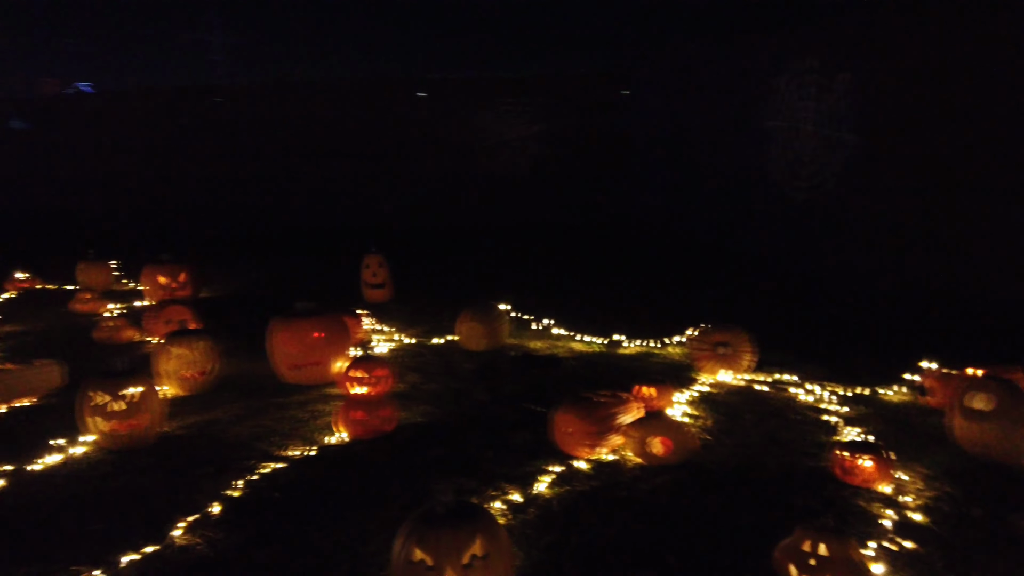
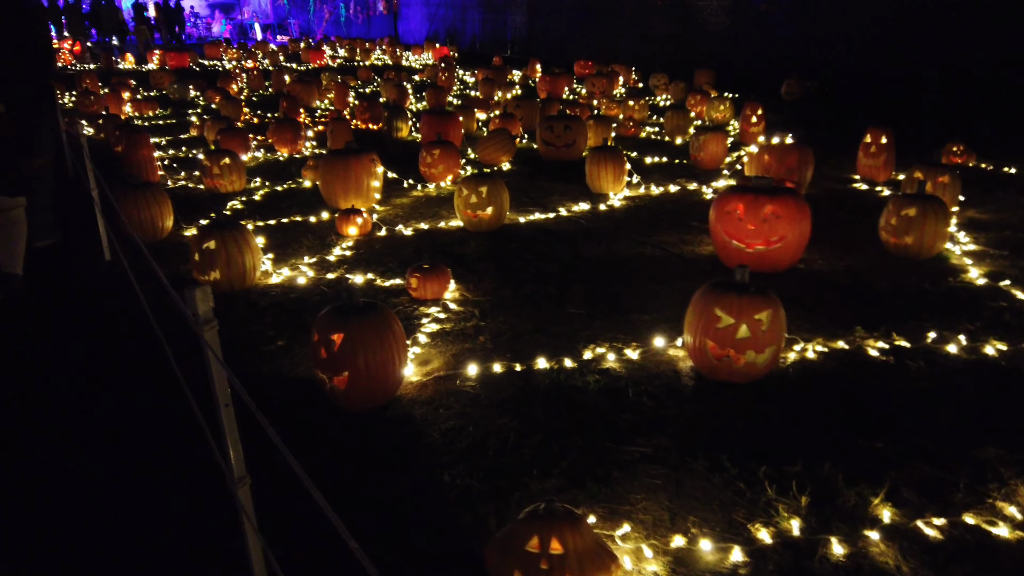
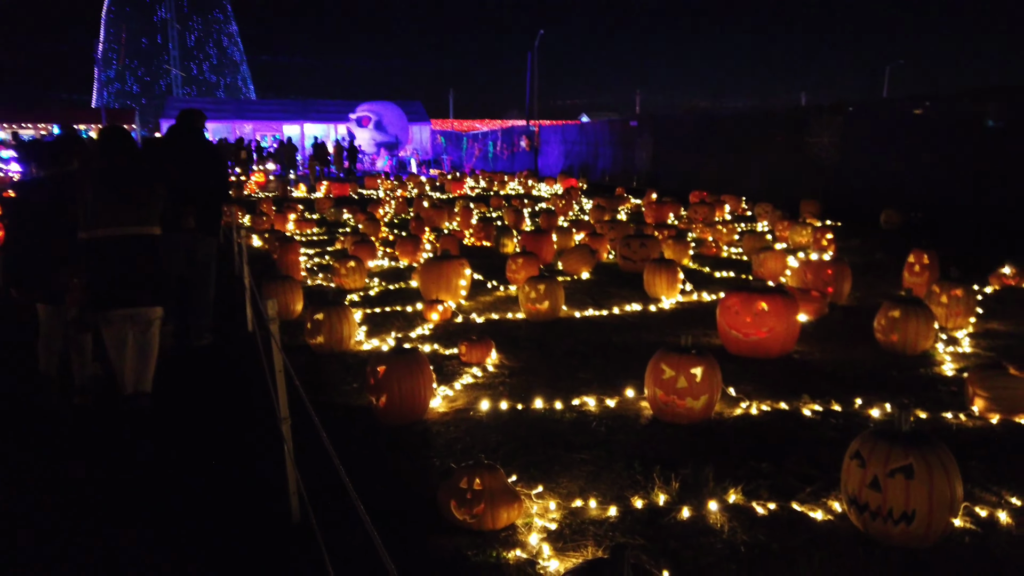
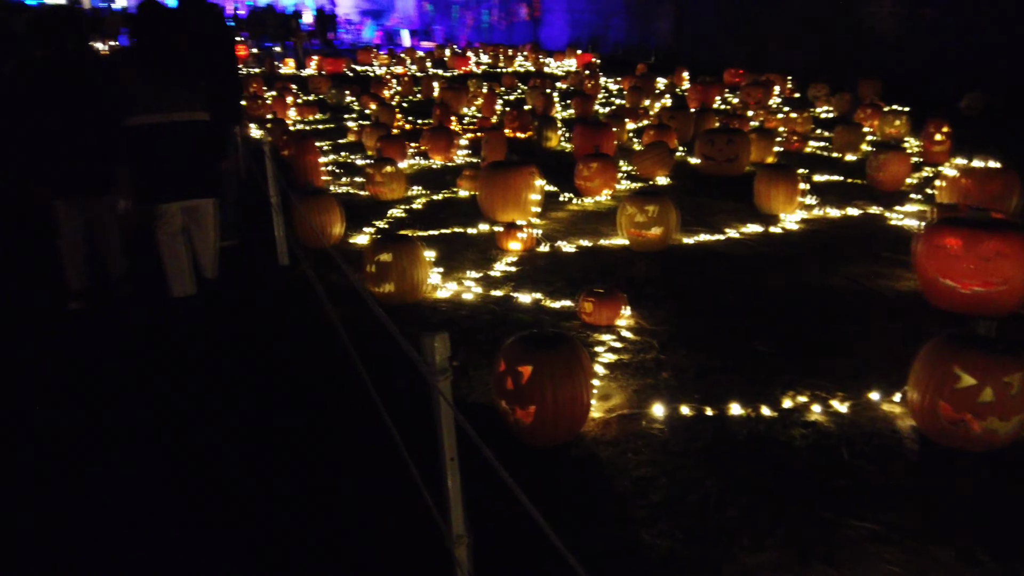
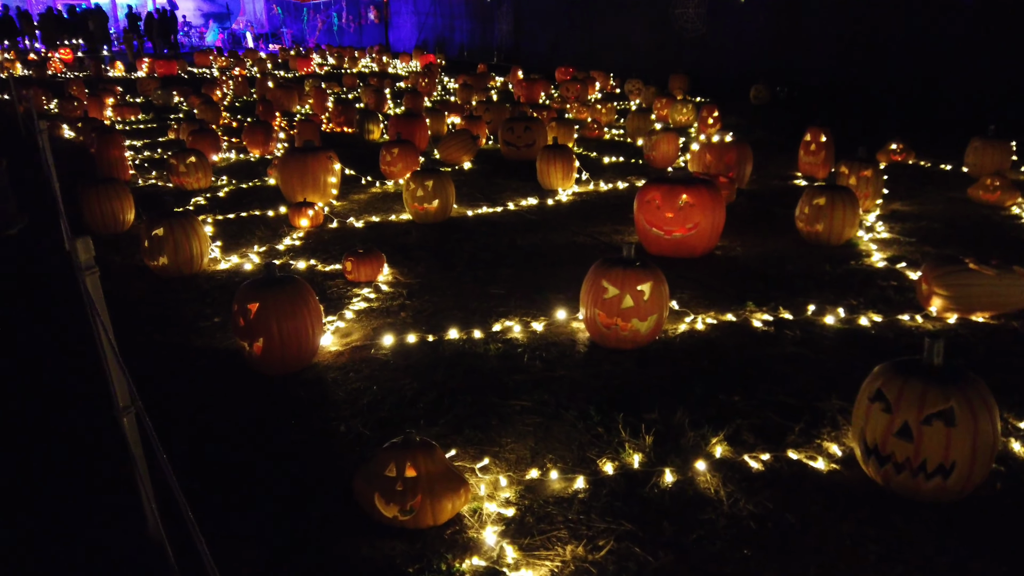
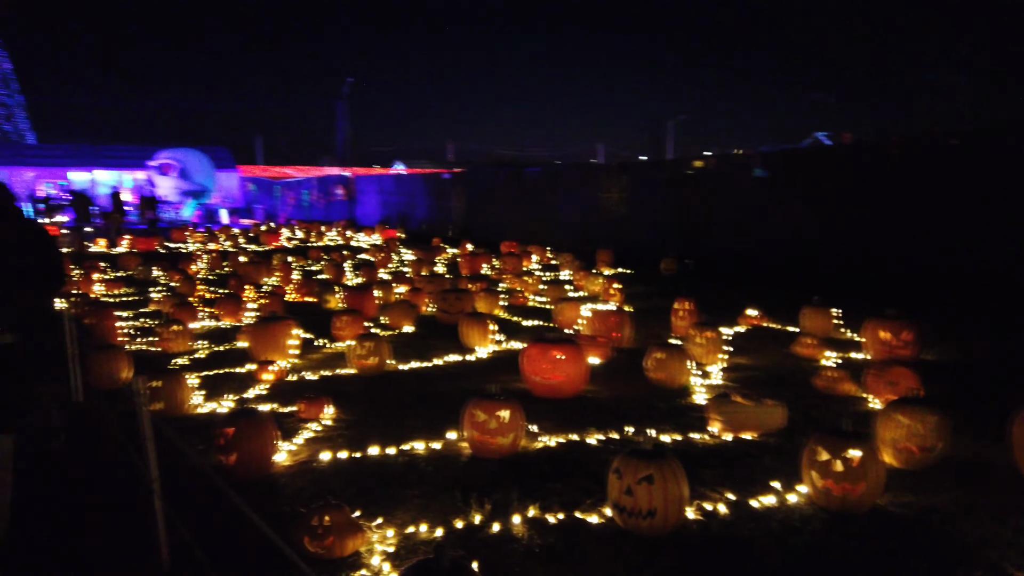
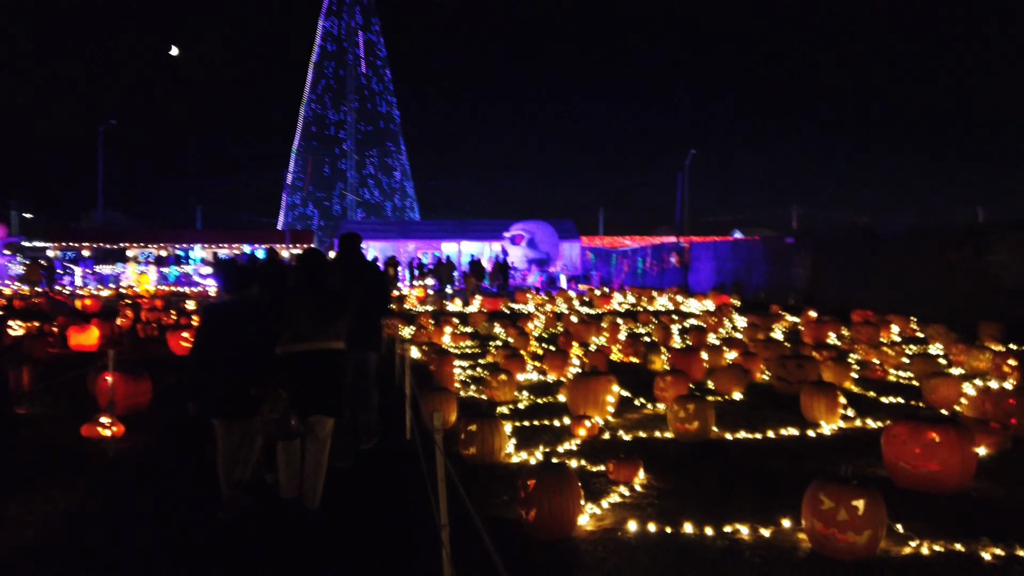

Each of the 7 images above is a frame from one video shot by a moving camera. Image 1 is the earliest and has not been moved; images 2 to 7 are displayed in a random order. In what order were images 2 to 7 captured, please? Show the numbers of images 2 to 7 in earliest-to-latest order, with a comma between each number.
6, 7, 3, 5, 2, 4
